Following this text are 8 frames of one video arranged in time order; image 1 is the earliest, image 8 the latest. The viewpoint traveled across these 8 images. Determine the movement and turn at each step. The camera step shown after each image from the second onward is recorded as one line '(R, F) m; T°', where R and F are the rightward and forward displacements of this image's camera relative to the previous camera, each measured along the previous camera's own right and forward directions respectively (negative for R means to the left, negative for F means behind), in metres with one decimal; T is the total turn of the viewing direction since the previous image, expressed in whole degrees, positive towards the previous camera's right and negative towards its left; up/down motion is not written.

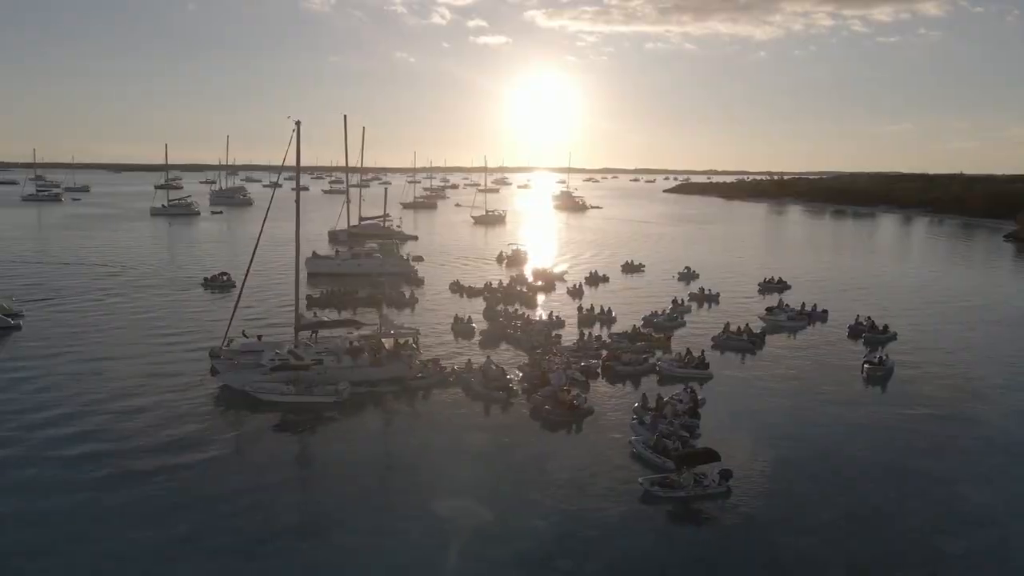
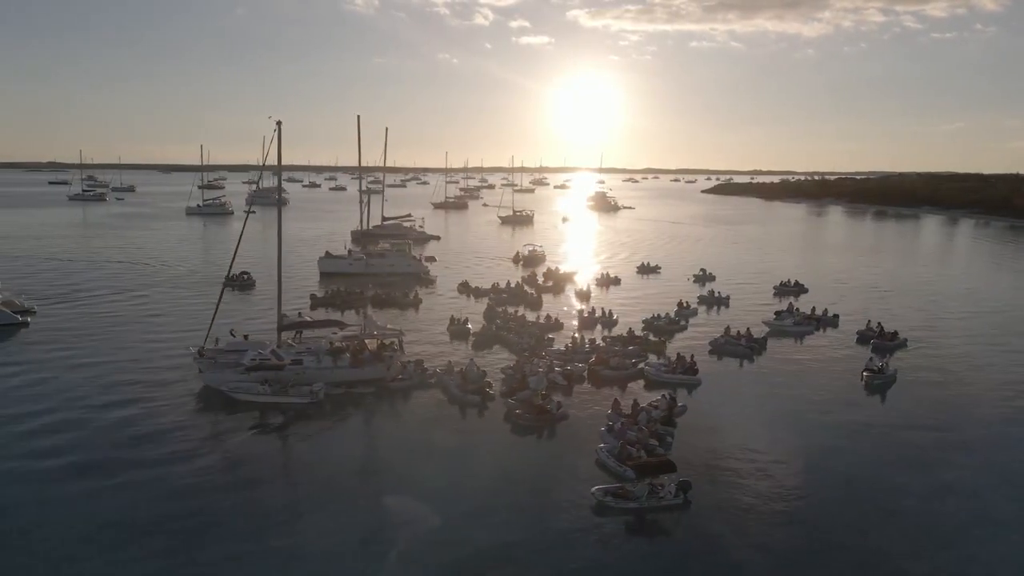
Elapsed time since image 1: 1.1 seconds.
(+2.4, +0.5) m; -3°
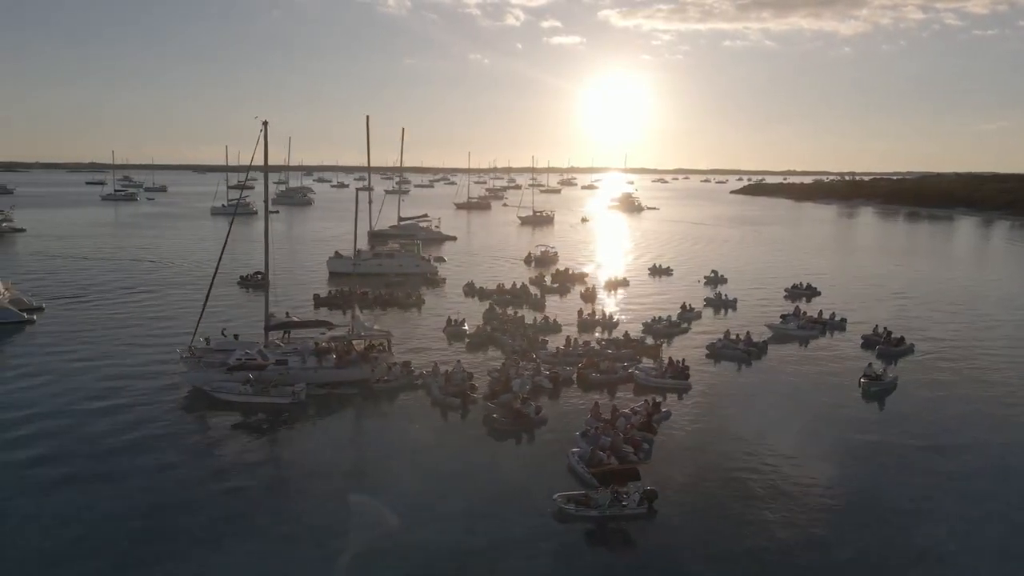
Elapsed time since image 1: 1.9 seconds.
(+1.8, +0.4) m; -2°
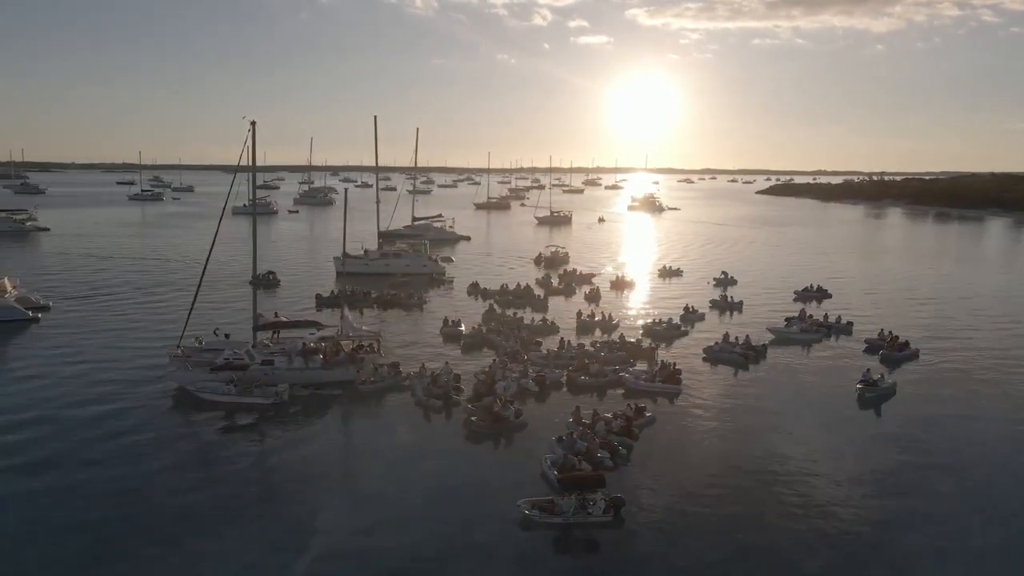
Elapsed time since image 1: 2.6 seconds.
(+1.6, +0.4) m; -2°
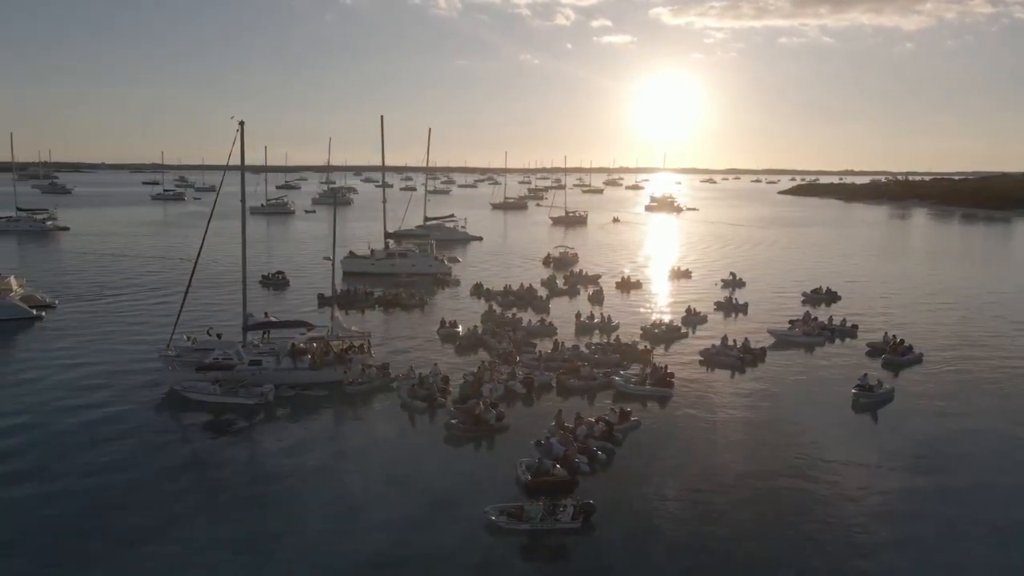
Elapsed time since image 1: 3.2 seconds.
(+1.4, +0.3) m; -2°
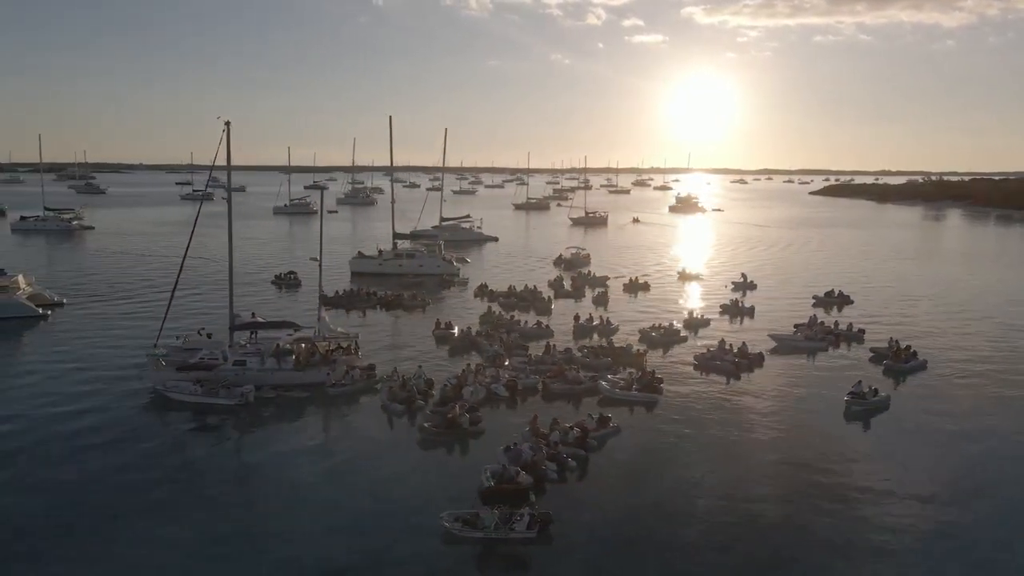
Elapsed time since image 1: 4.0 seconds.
(+1.8, +0.4) m; -2°
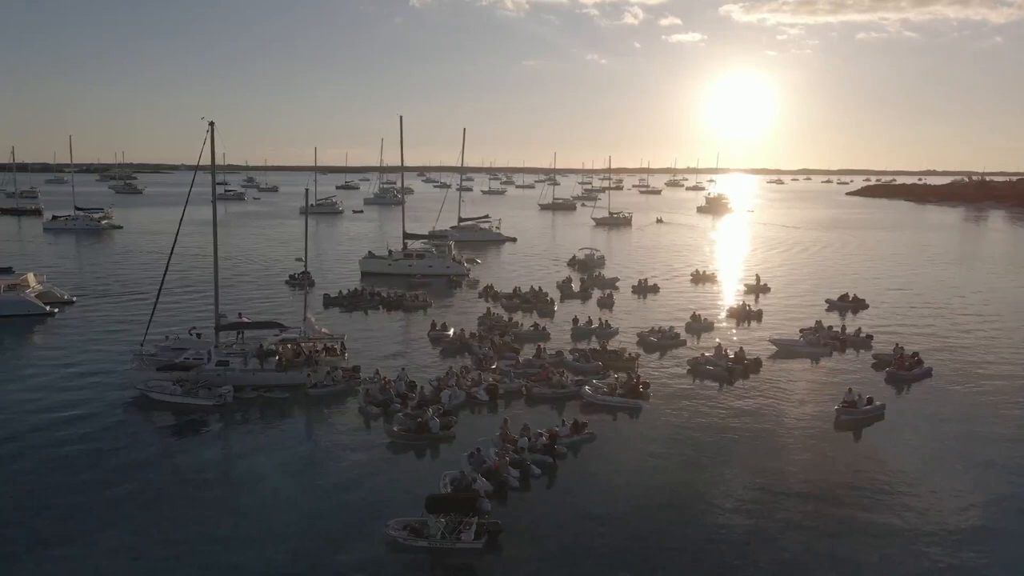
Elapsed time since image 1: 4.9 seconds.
(+2.0, +0.6) m; -3°
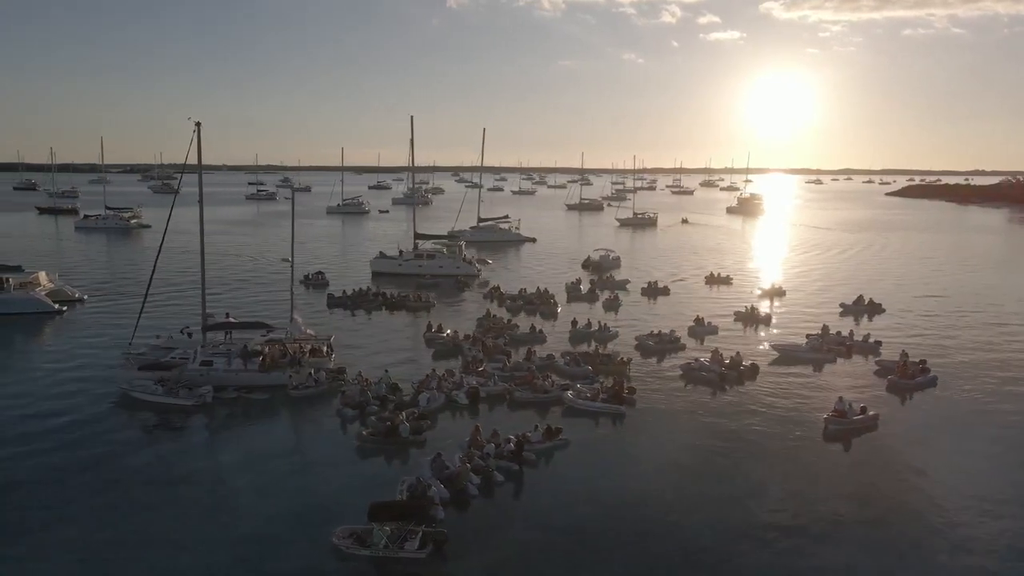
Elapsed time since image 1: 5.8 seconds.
(+2.0, +0.6) m; -3°
